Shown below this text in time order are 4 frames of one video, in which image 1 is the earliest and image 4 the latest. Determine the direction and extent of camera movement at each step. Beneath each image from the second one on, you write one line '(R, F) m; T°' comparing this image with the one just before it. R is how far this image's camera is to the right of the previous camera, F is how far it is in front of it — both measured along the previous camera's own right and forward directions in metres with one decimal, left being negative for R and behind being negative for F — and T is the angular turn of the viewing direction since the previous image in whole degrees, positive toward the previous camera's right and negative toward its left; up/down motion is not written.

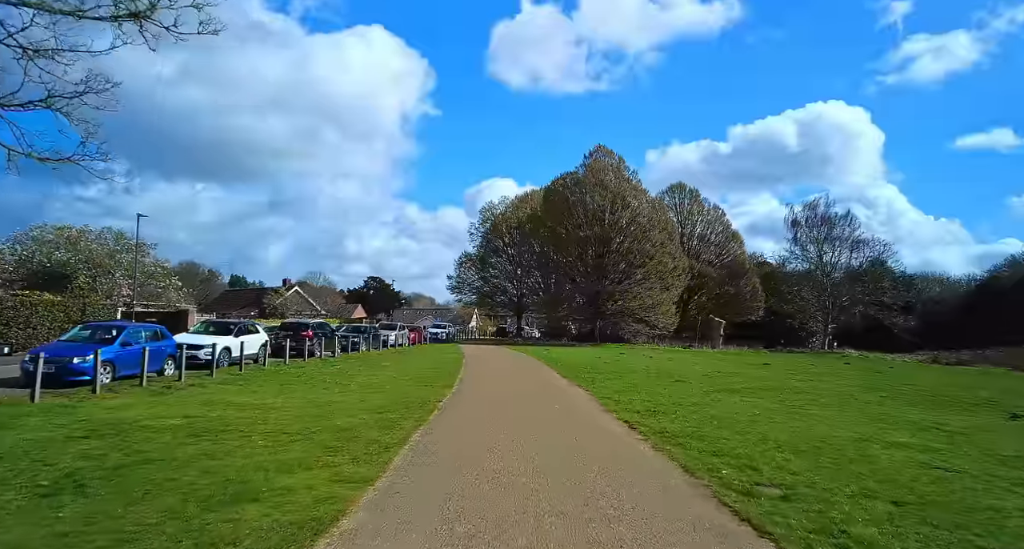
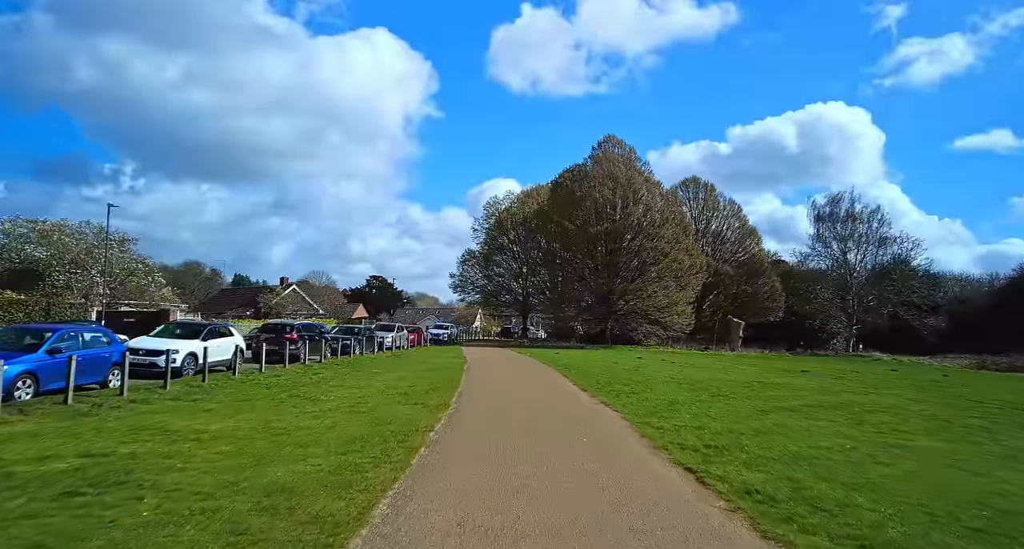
(-0.1, +3.2) m; 0°
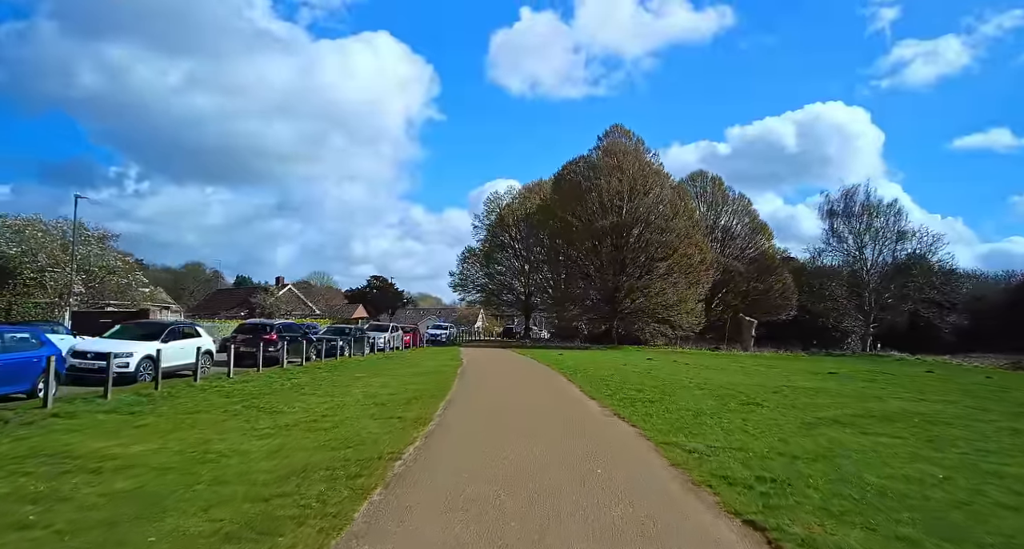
(+0.1, +2.4) m; 0°
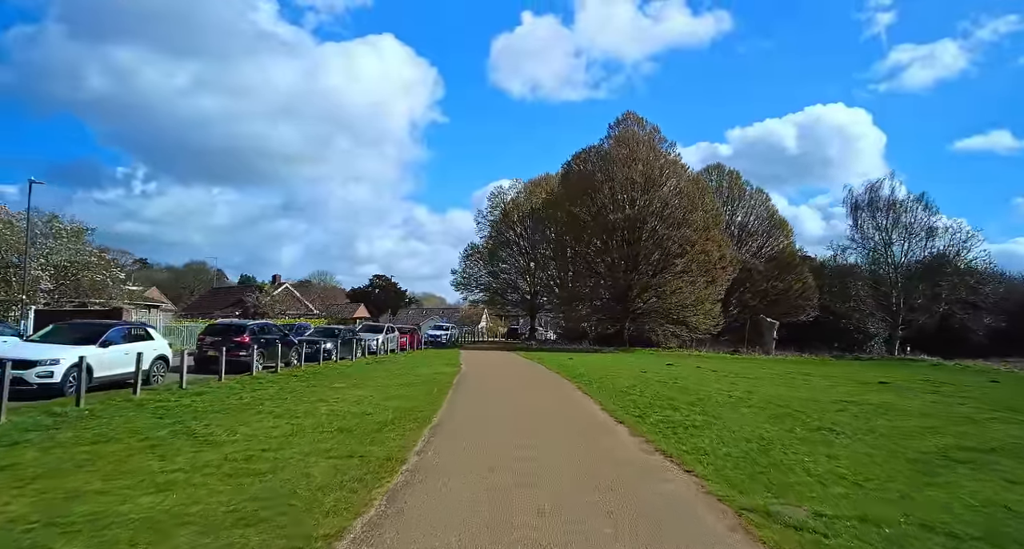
(0.0, +3.2) m; 0°
